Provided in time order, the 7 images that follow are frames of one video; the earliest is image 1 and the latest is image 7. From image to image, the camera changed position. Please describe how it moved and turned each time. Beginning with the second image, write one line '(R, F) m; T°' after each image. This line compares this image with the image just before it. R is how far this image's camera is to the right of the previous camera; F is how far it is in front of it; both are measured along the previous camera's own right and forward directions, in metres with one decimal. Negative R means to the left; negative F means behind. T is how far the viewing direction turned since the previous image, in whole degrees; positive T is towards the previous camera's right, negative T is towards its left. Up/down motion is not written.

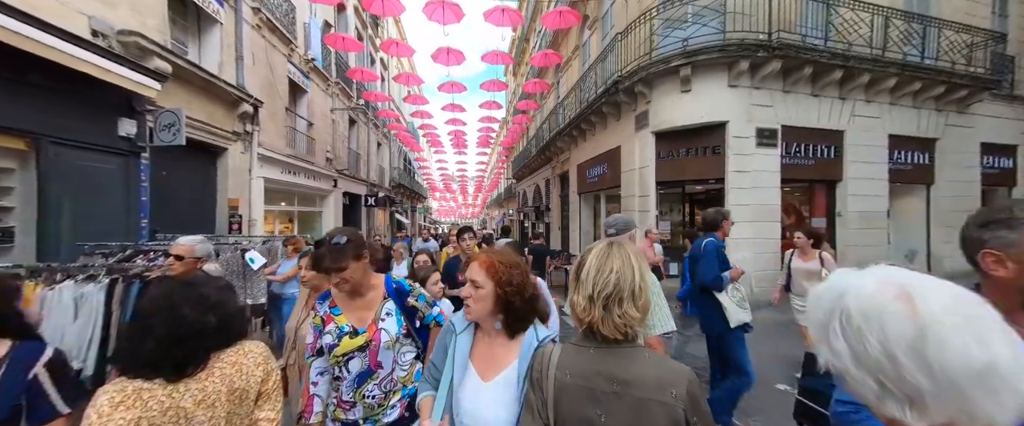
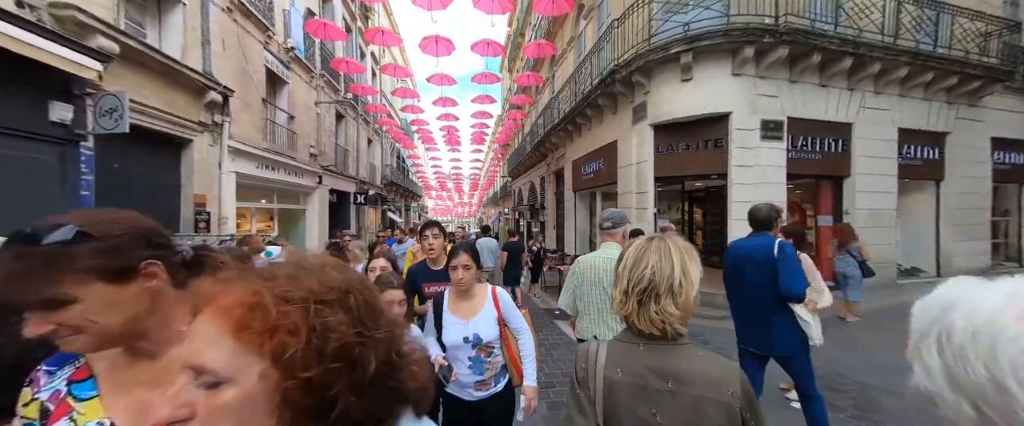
(+0.2, +0.5) m; +1°
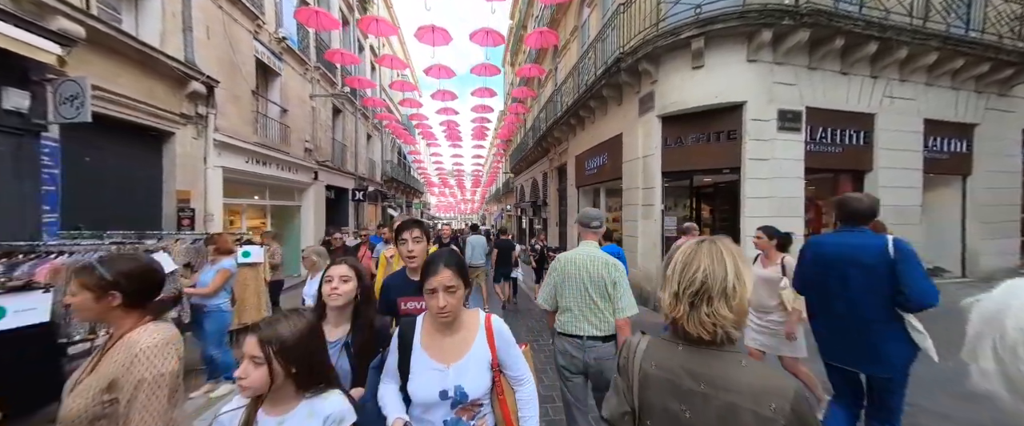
(+0.1, +0.4) m; -1°
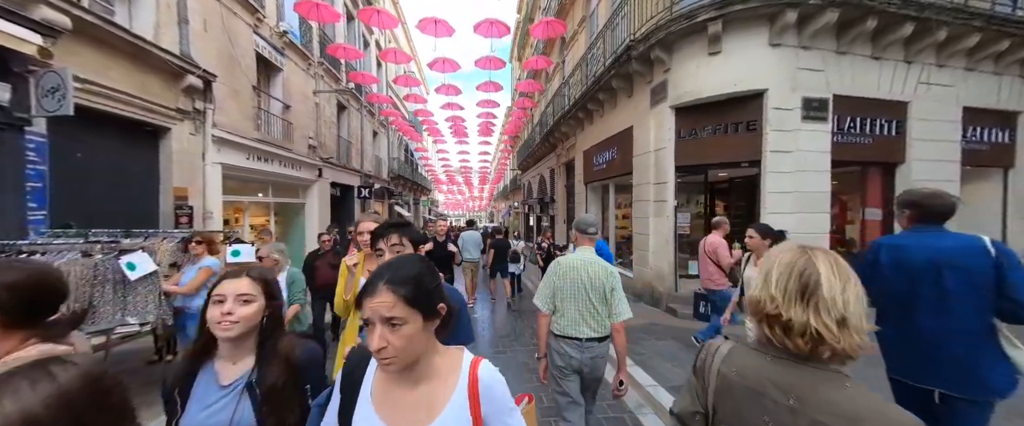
(+0.1, +0.3) m; -1°
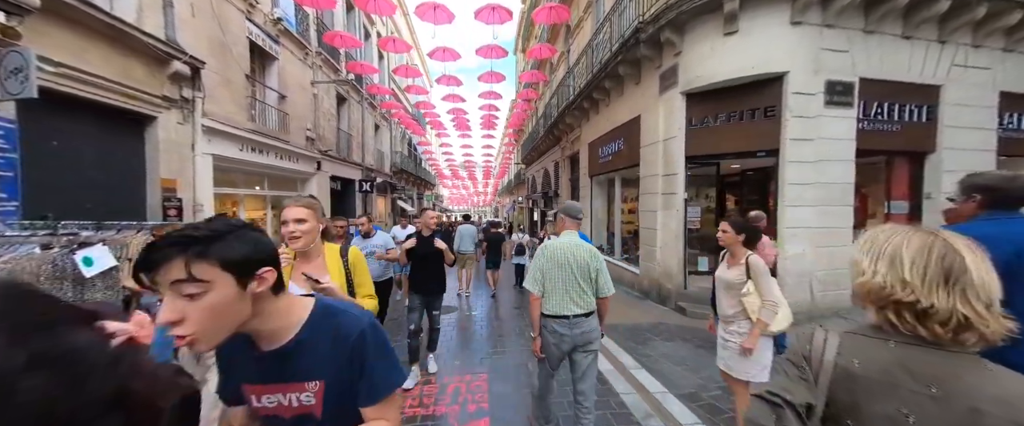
(+0.1, +0.3) m; -1°
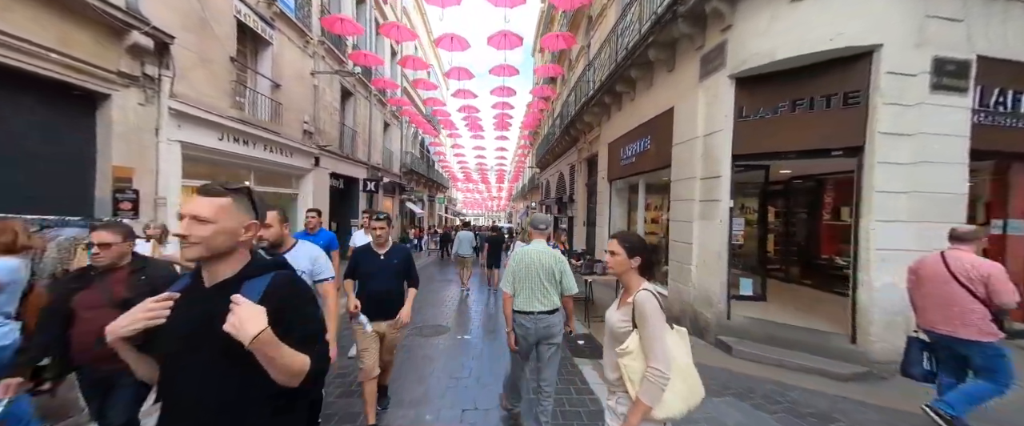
(+0.2, +1.1) m; -2°
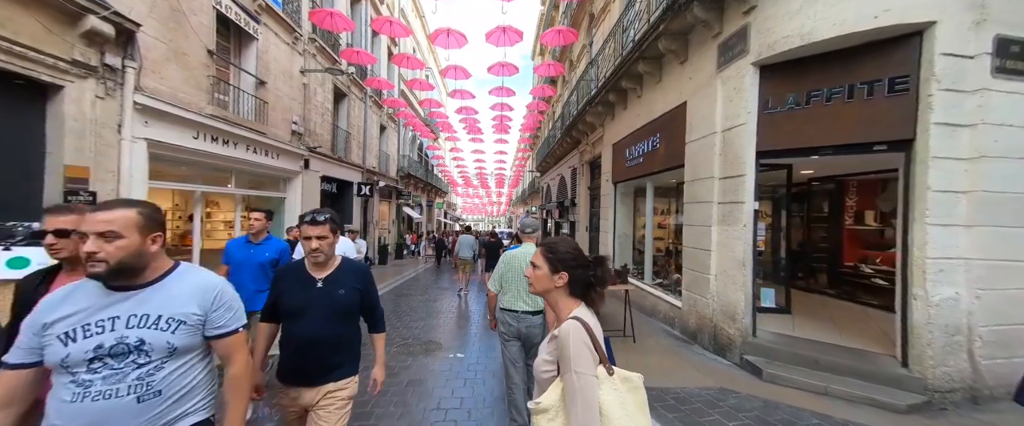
(0.0, +0.6) m; 0°
